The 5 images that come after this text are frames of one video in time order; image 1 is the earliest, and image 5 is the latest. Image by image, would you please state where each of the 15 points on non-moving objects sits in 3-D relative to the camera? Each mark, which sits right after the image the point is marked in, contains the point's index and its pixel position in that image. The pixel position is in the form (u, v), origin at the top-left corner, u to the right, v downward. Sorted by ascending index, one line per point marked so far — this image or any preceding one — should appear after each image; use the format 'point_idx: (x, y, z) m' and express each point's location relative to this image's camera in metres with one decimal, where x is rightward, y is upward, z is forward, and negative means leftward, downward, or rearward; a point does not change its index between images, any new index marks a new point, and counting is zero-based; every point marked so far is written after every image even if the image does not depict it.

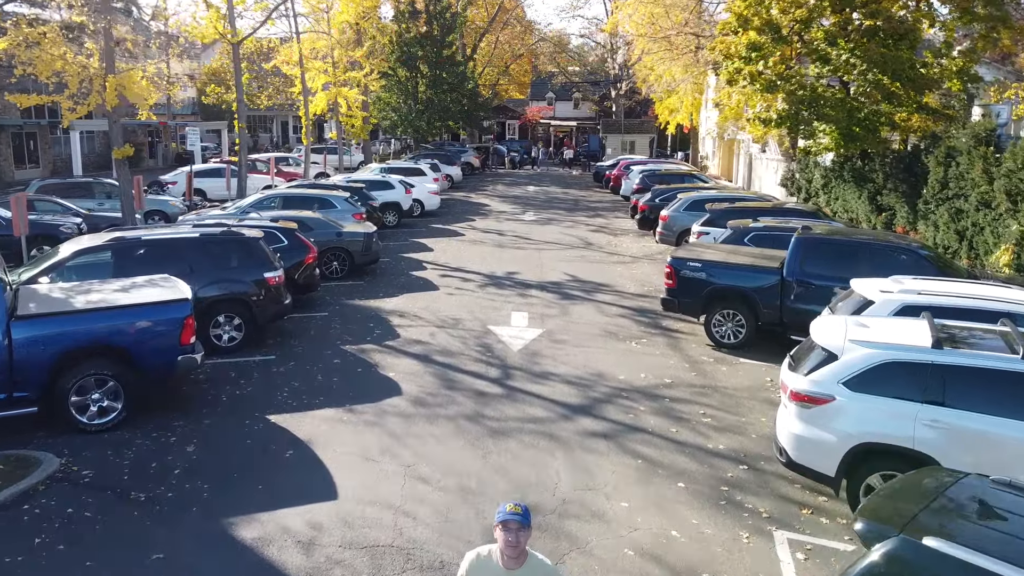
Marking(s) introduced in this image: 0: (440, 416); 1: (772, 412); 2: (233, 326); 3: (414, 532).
0: (-0.8, -1.4, +9.8) m
1: (+2.9, -1.4, +10.2) m
2: (-3.7, -0.5, +11.9) m
3: (-0.8, -1.9, +7.1) m
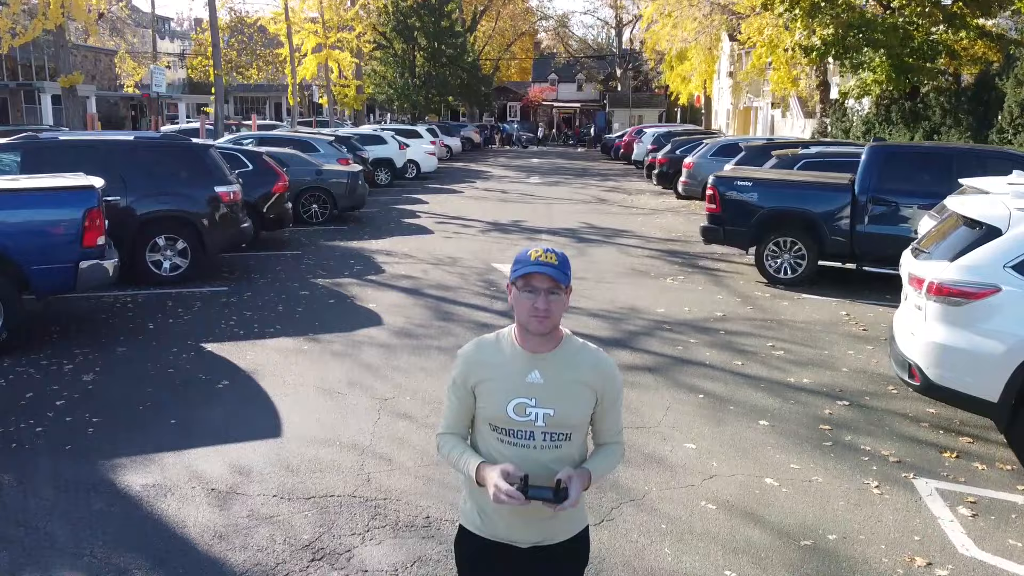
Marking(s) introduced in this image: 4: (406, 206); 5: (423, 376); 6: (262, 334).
0: (-0.7, -0.5, +7.5) m
1: (+3.0, -0.5, +7.9) m
2: (-3.5, +0.4, +9.6) m
3: (-0.7, -1.0, +4.8) m
4: (-2.1, +1.6, +18.3) m
5: (-0.7, -0.6, +6.7) m
6: (-2.1, -0.4, +7.6) m
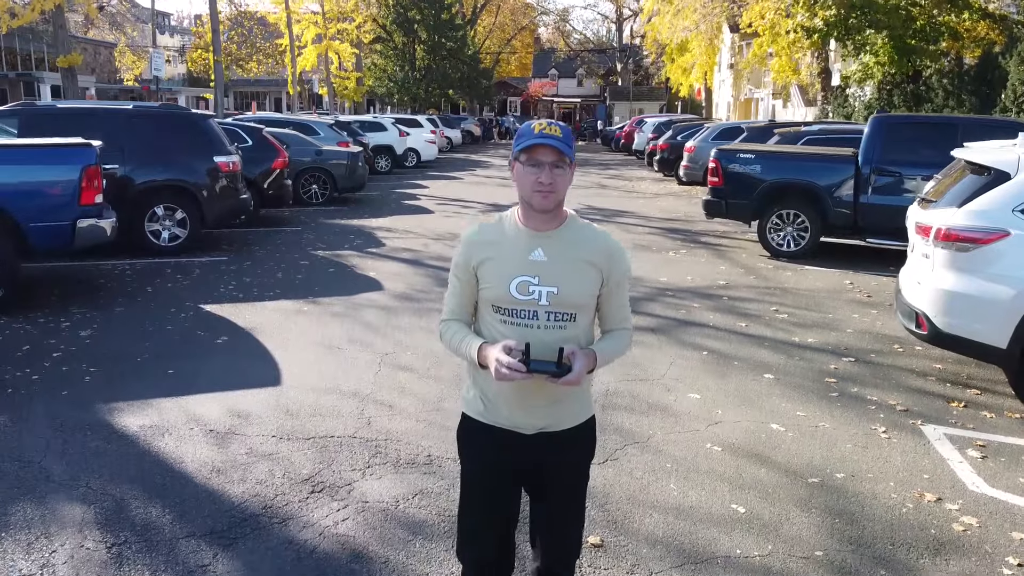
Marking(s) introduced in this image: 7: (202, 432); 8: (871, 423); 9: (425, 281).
0: (-0.7, -0.2, +7.4) m
1: (+3.1, -0.2, +7.9) m
2: (-3.5, +0.7, +9.6) m
3: (-0.6, -0.7, +4.7) m
4: (-2.1, +2.0, +18.2) m
5: (-0.6, -0.3, +6.6) m
6: (-2.1, -0.1, +7.5) m
7: (-1.5, -0.7, +4.4) m
8: (+2.0, -0.7, +5.0) m
9: (-0.8, +0.1, +8.6) m
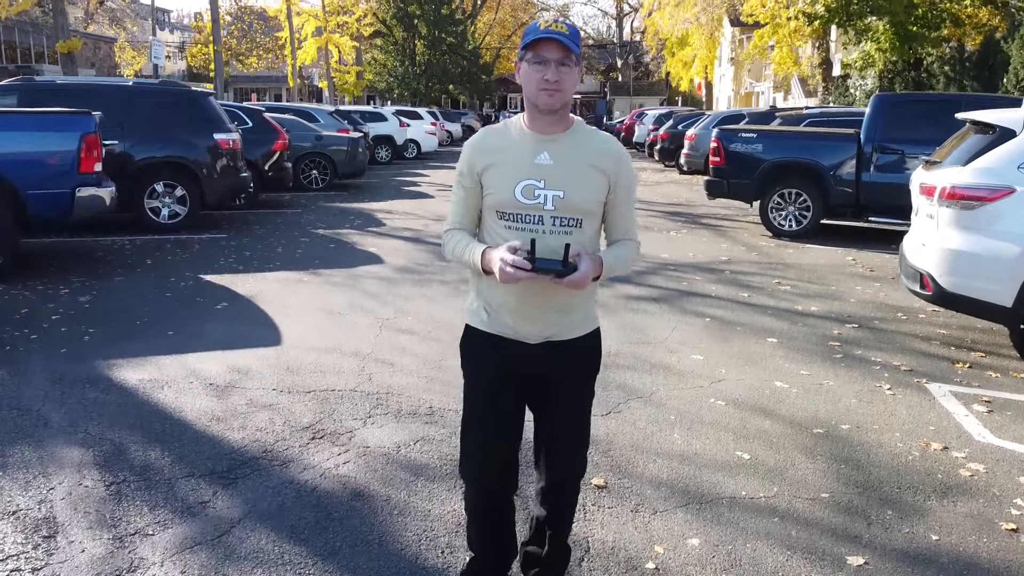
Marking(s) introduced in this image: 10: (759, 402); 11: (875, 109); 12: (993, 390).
0: (-0.6, +0.1, +7.4) m
1: (+3.1, 0.0, +7.8) m
2: (-3.5, +0.9, +9.5) m
3: (-0.6, -0.5, +4.7) m
4: (-2.1, +2.2, +18.1) m
5: (-0.6, -0.1, +6.6) m
6: (-2.1, +0.2, +7.5) m
7: (-1.5, -0.5, +4.4) m
8: (+2.0, -0.5, +5.0) m
9: (-0.8, +0.3, +8.5) m
10: (+1.2, -0.6, +4.5) m
11: (+4.0, +1.9, +10.0) m
12: (+2.6, -0.6, +4.9) m
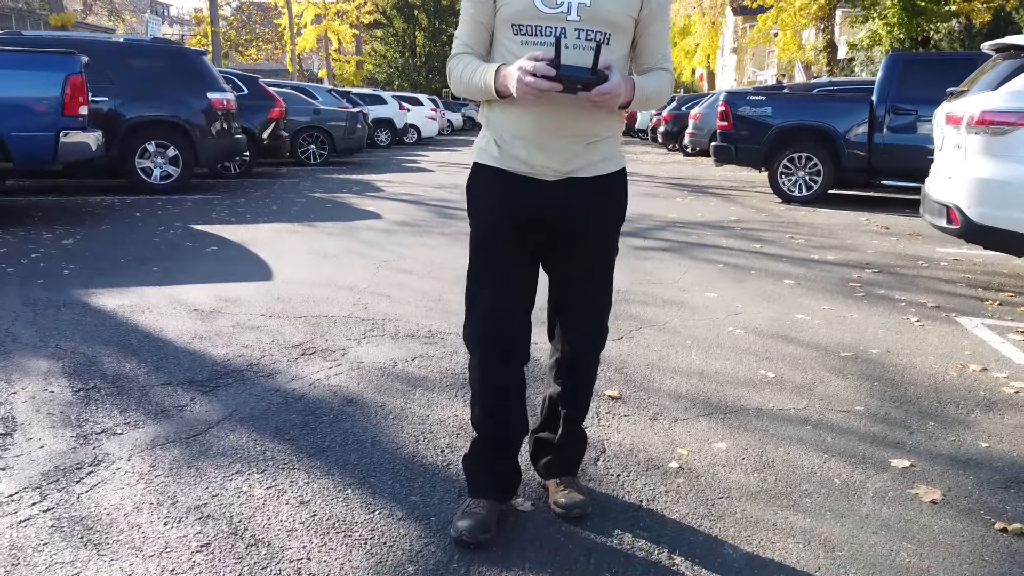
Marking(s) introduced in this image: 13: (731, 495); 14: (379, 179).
0: (-0.6, +0.4, +7.1) m
1: (+3.1, +0.4, +7.5) m
2: (-3.5, +1.3, +9.2) m
3: (-0.6, -0.1, +4.4) m
4: (-2.1, +2.6, +17.9) m
5: (-0.6, +0.3, +6.3) m
6: (-2.0, +0.5, +7.2) m
7: (-1.5, -0.1, +4.1) m
8: (+2.0, -0.1, +4.7) m
9: (-0.8, +0.7, +8.3) m
10: (+1.2, -0.2, +4.3) m
11: (+4.0, +2.3, +9.7) m
12: (+2.6, -0.2, +4.6) m
13: (+0.6, -0.5, +2.4) m
14: (-1.8, +1.4, +12.1) m
